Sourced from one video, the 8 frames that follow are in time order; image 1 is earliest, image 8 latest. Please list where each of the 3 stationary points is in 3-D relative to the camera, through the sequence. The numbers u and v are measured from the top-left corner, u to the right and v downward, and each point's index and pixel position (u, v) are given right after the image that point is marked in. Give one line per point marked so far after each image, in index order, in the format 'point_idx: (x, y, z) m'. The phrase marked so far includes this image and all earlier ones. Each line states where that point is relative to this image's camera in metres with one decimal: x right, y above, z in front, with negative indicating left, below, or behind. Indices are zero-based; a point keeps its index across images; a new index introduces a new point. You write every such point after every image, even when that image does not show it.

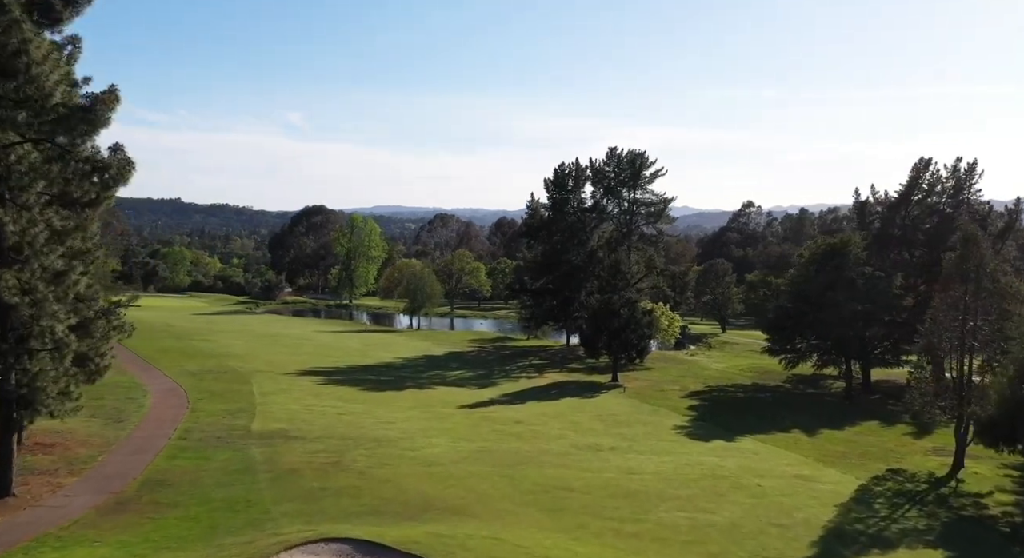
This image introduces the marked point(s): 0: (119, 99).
0: (-8.4, +3.9, +17.4) m
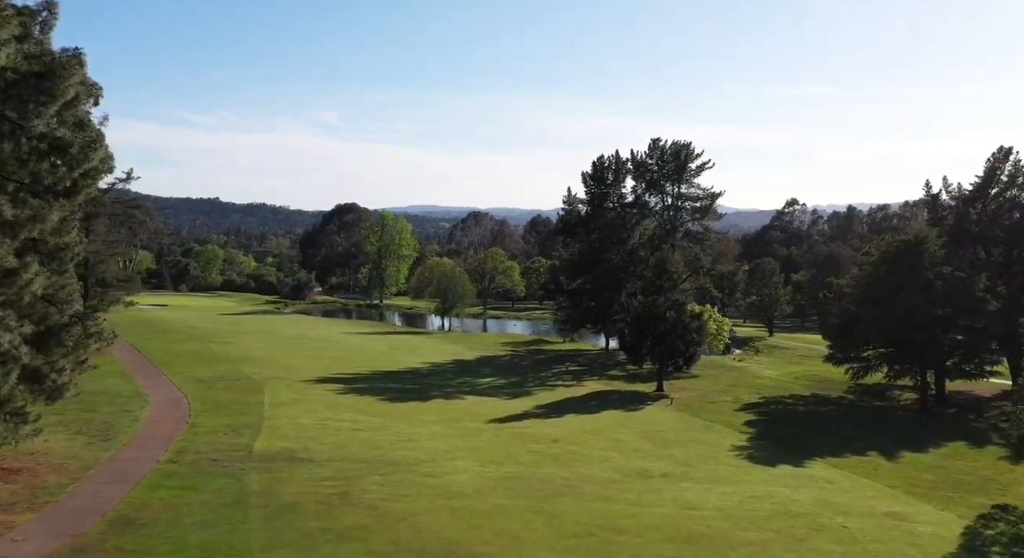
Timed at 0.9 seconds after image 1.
0: (-7.7, +3.9, +14.7) m
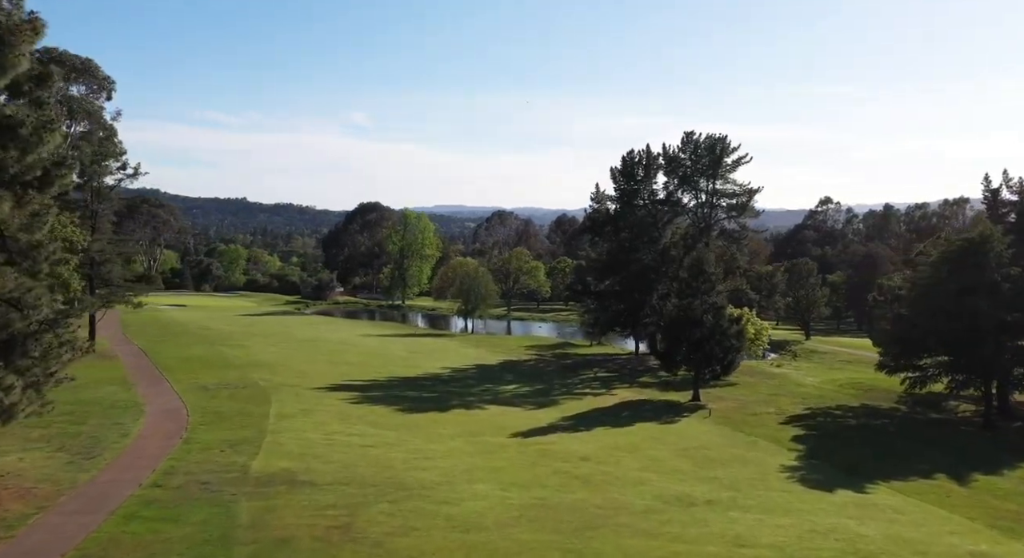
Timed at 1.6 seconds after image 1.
0: (-7.3, +3.8, +12.7) m
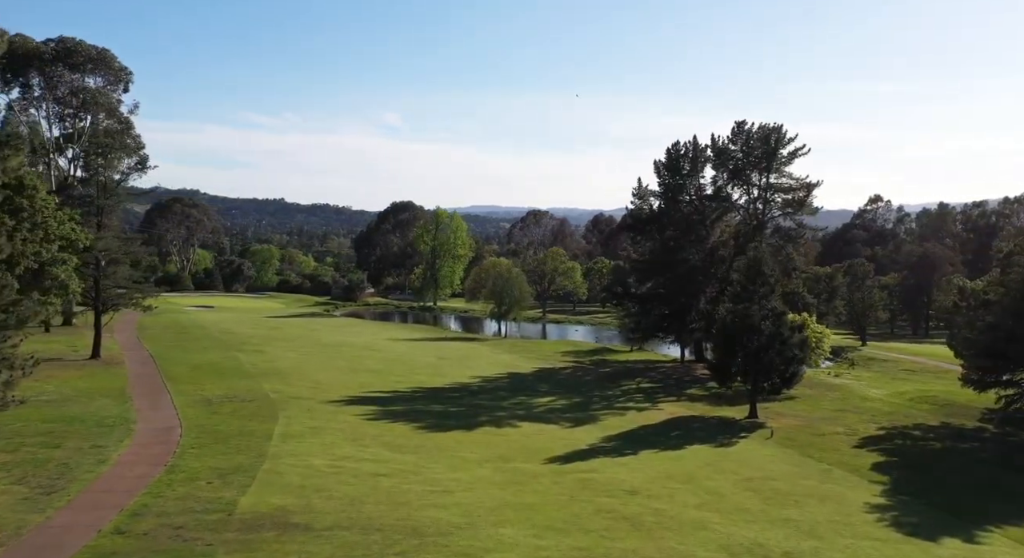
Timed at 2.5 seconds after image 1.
0: (-6.9, +3.8, +9.8) m
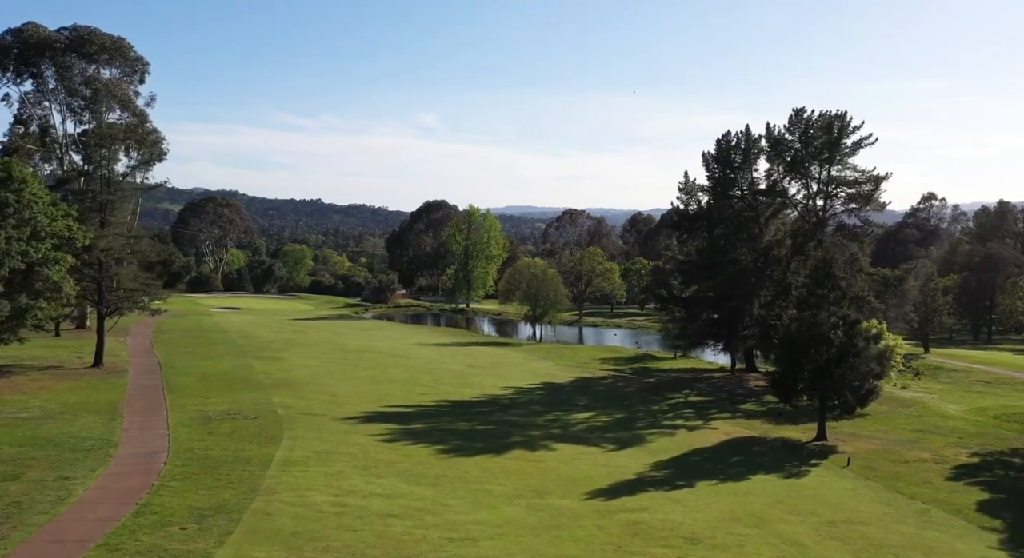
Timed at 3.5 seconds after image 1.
0: (-6.6, +3.7, +6.9) m
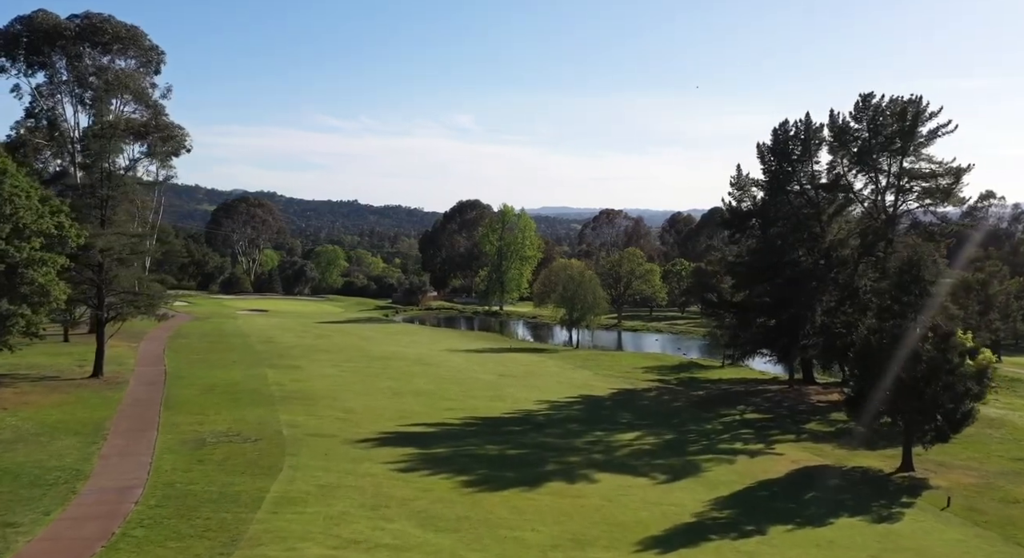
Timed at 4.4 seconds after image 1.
0: (-6.4, +3.6, +3.9) m
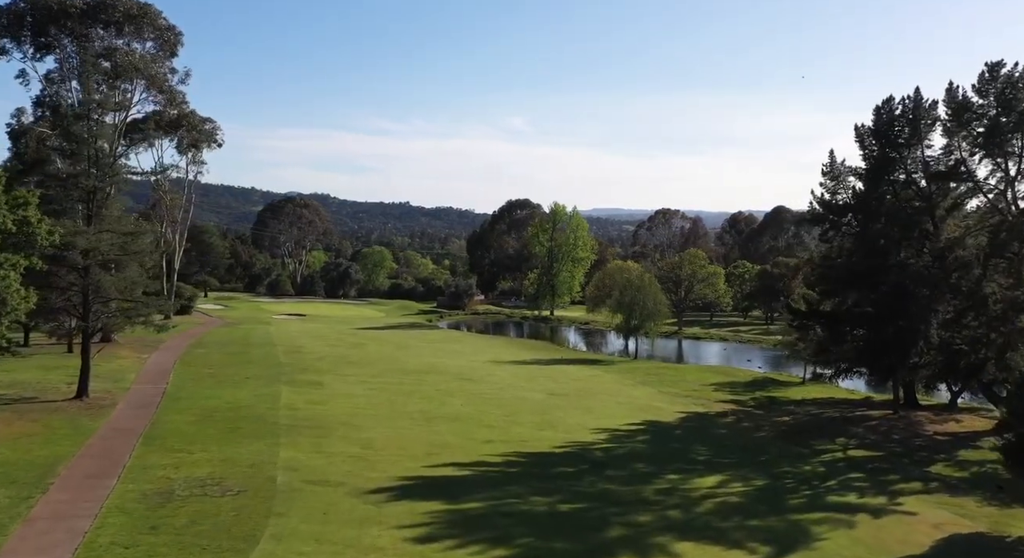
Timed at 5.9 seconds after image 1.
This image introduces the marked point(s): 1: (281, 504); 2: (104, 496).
0: (-6.4, +3.5, -0.6) m
1: (-4.6, -4.5, +16.4) m
2: (-7.9, -4.2, +15.9) m
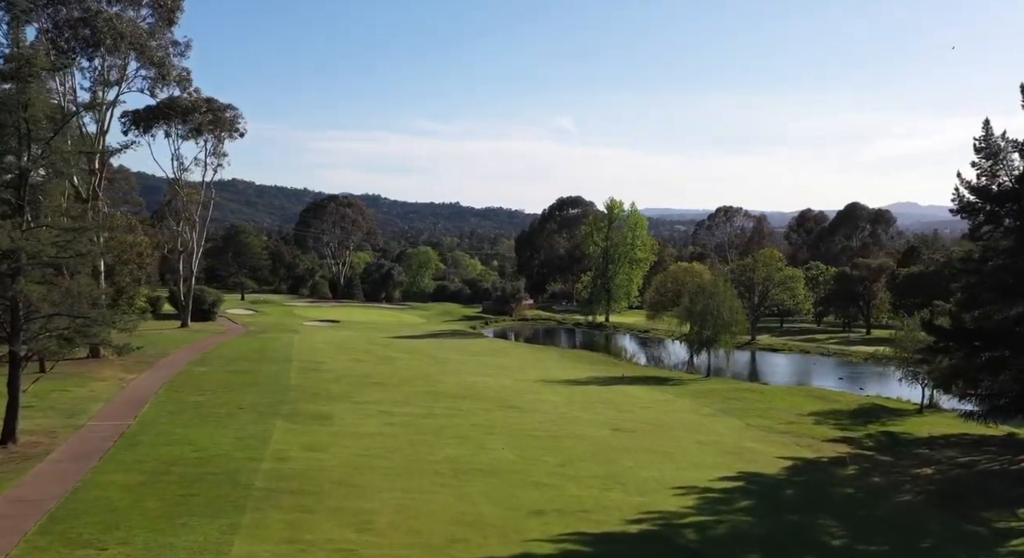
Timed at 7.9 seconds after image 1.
0: (-6.6, +3.3, -6.9) m
1: (-3.8, -4.7, +9.9) m
2: (-7.1, -4.4, +9.7) m
